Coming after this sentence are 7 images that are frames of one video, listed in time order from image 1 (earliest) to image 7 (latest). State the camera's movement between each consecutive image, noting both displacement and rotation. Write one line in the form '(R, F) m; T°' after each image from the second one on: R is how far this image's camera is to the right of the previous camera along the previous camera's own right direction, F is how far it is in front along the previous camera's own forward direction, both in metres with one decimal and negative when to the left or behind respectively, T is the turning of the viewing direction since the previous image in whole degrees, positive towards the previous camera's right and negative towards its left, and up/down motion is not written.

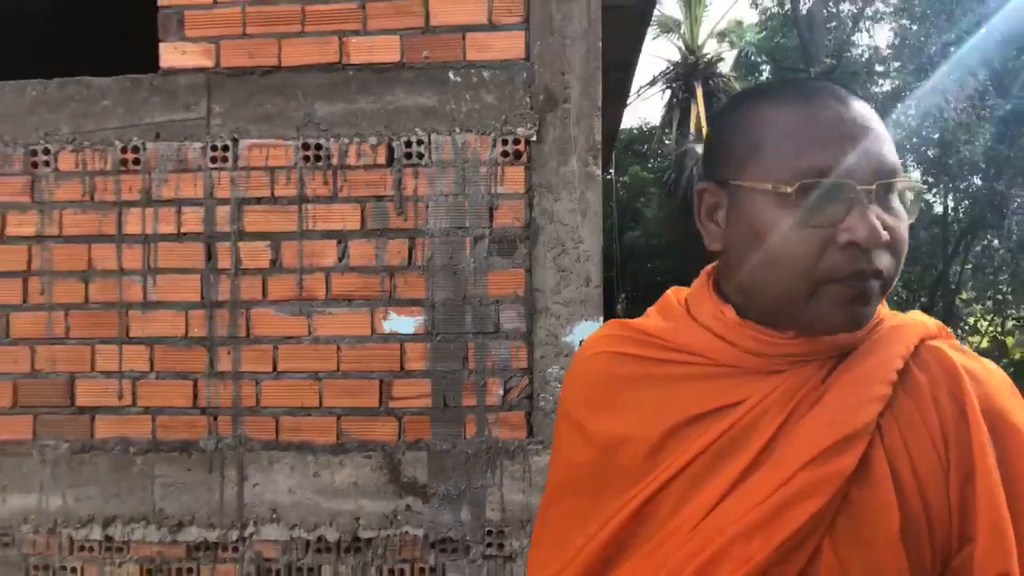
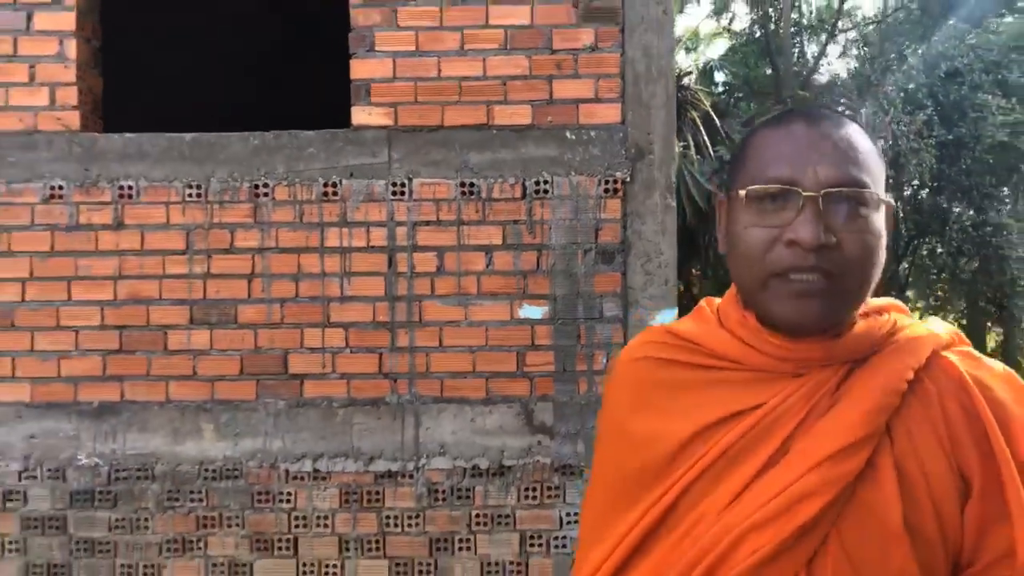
(-0.5, -0.7) m; +3°
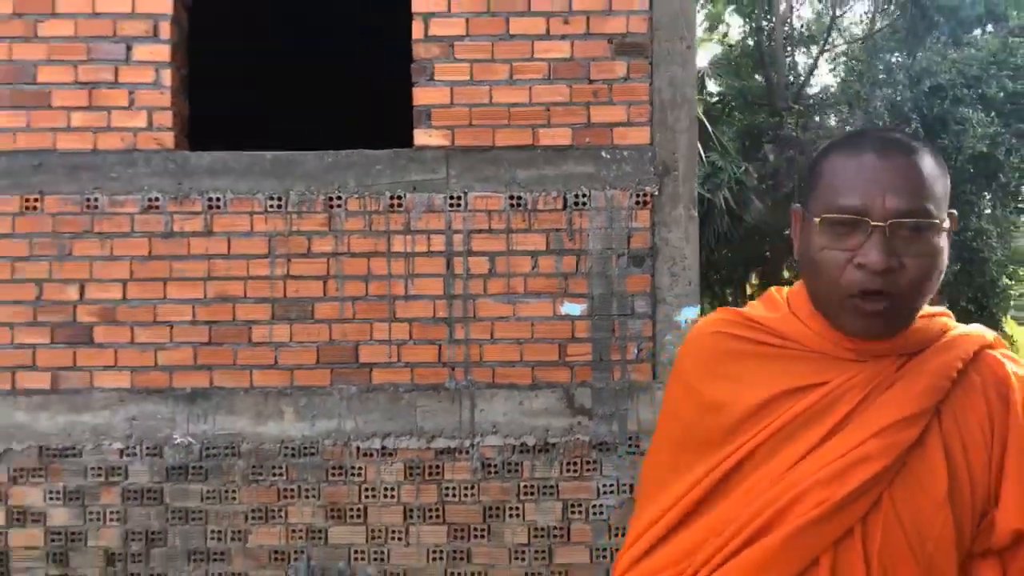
(-0.2, -0.4) m; +1°
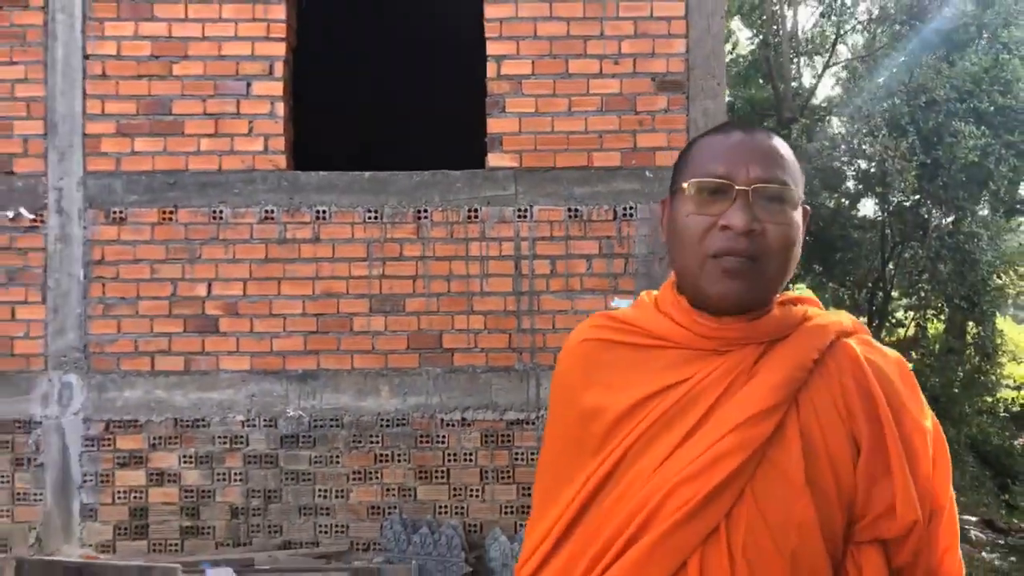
(-0.3, -0.6) m; 0°
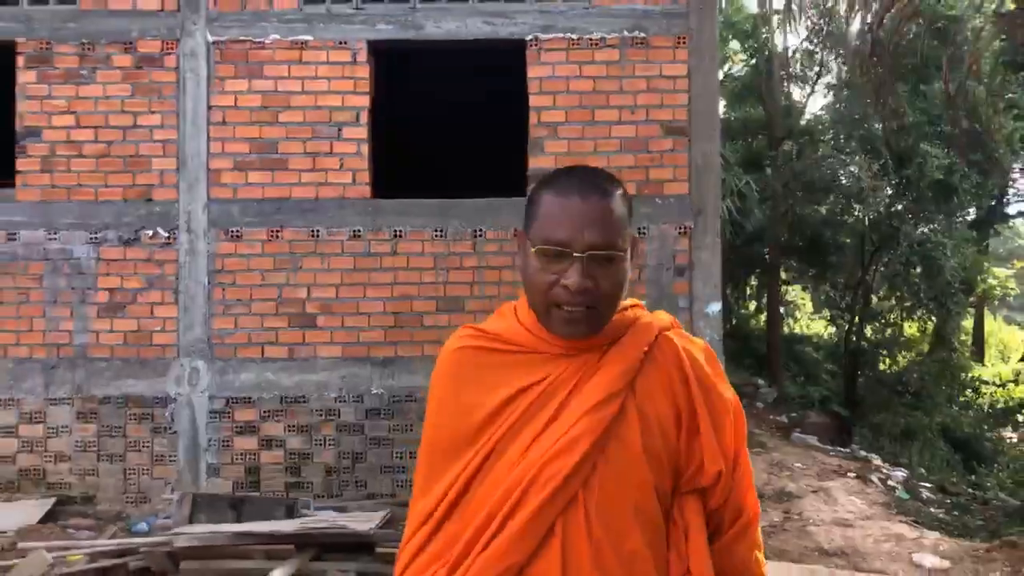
(-0.2, -0.9) m; 0°
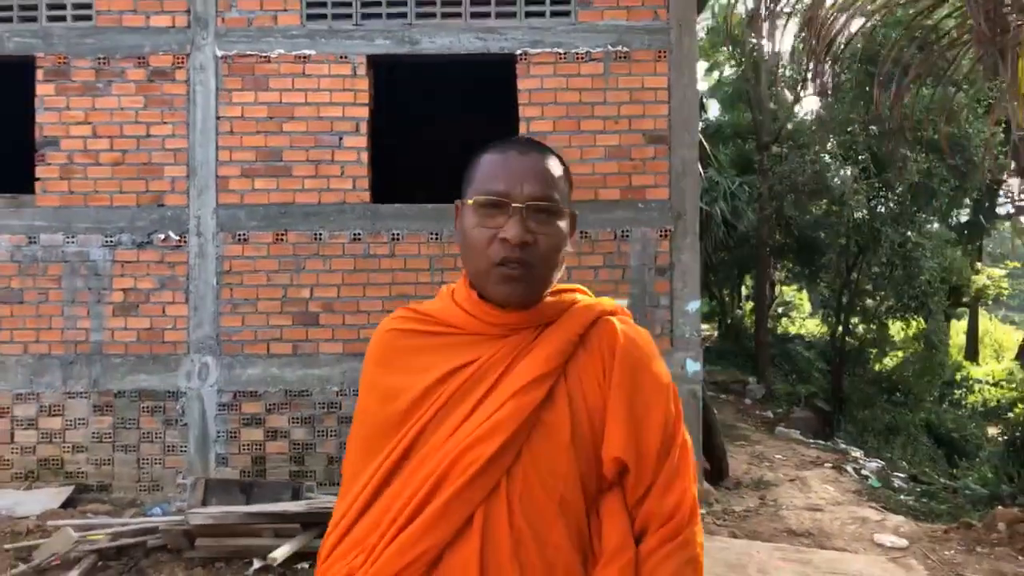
(+0.1, -0.3) m; 0°
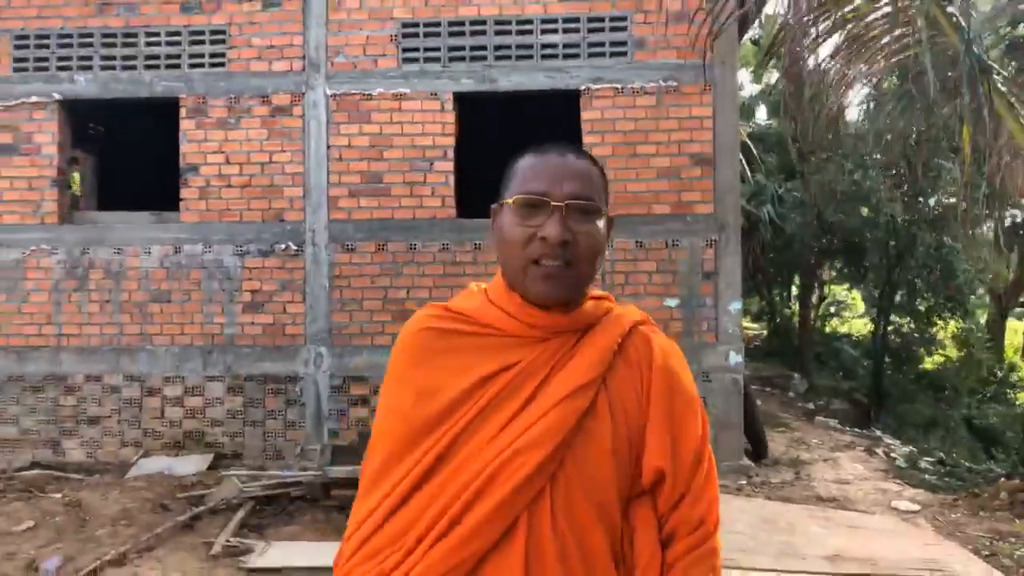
(-0.1, -0.8) m; -3°
